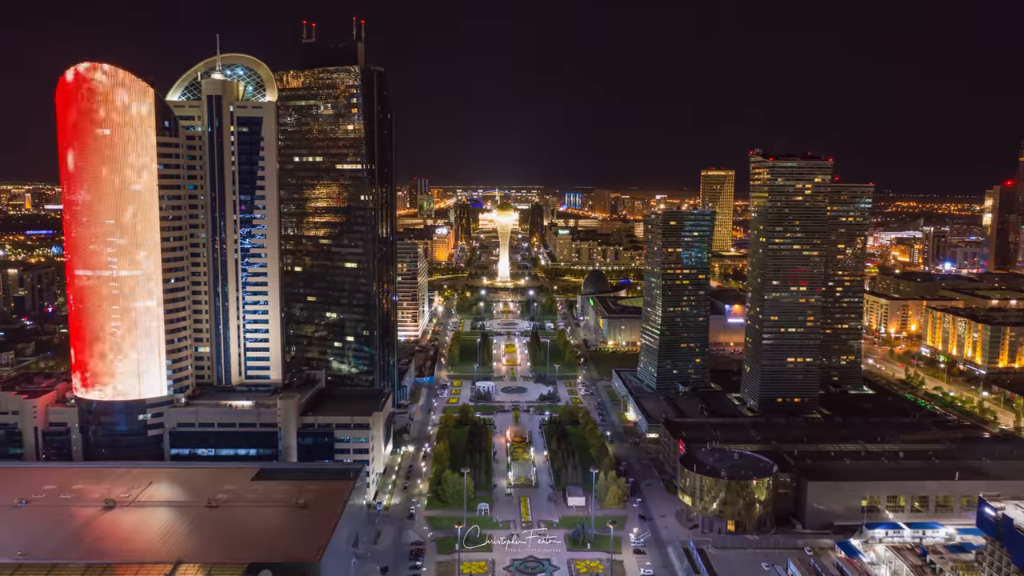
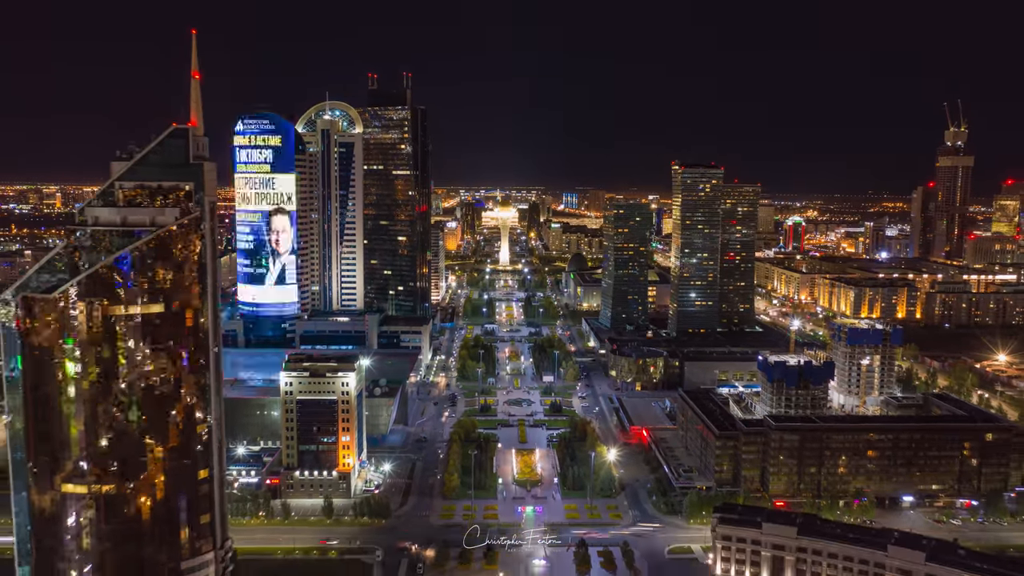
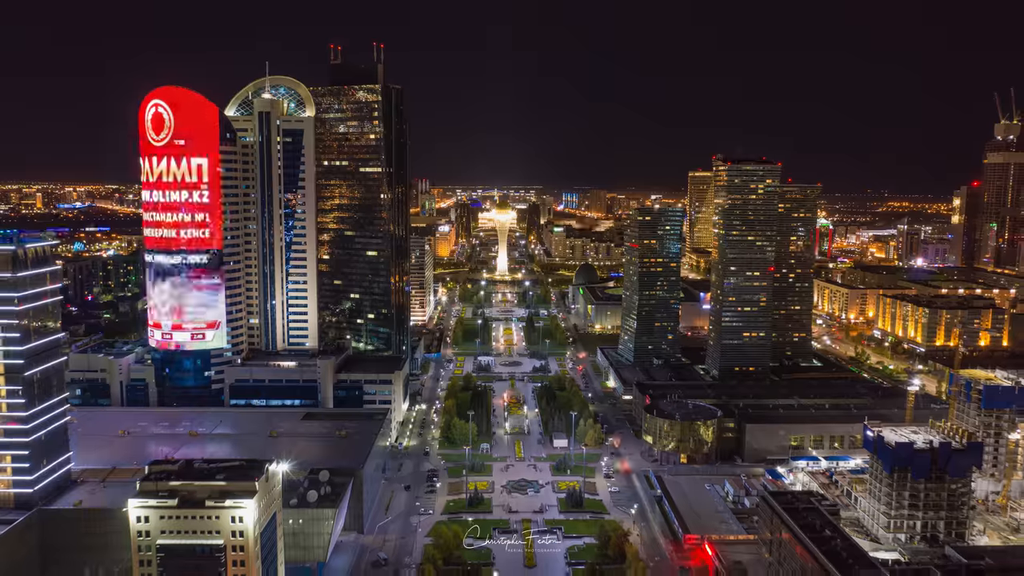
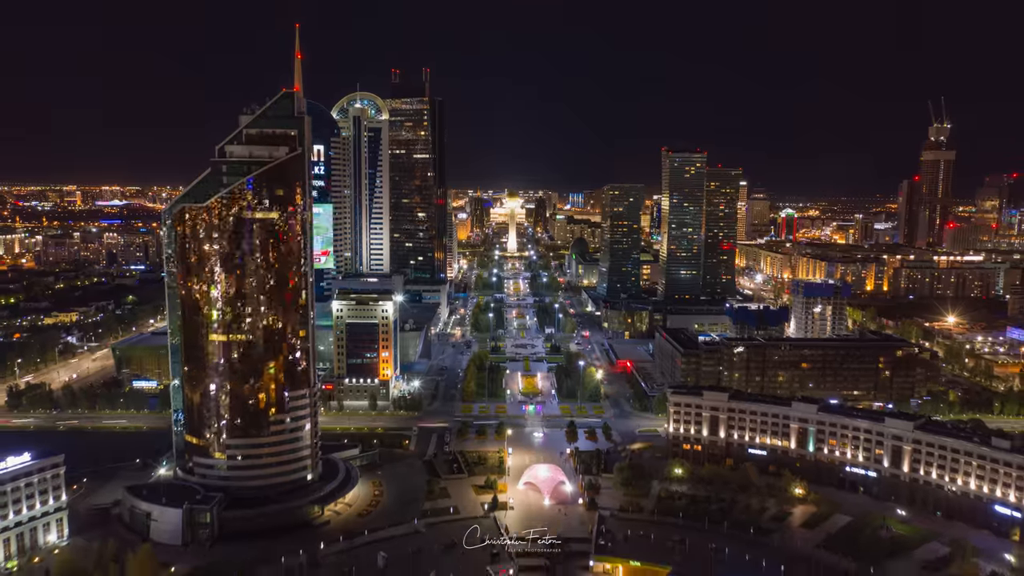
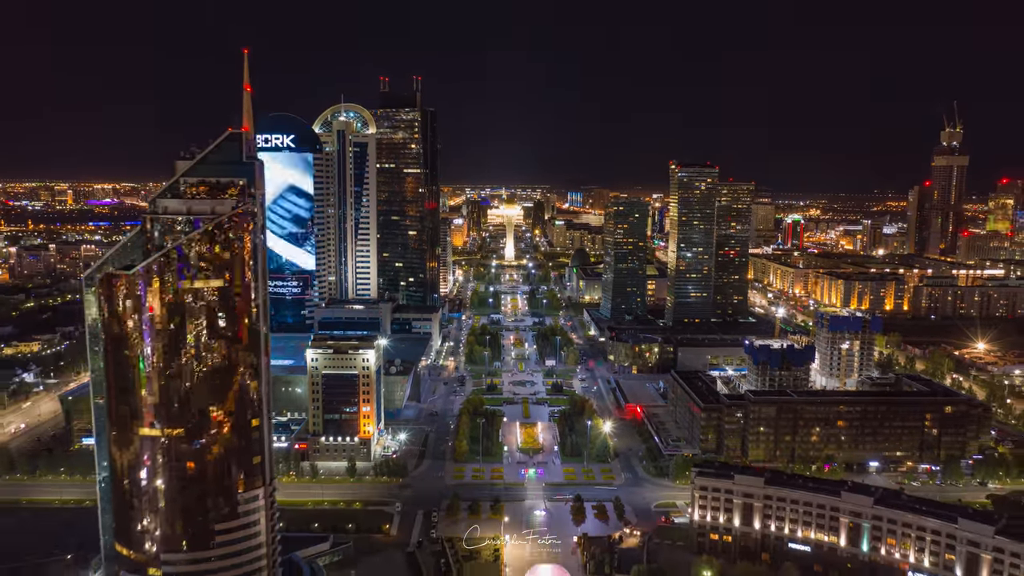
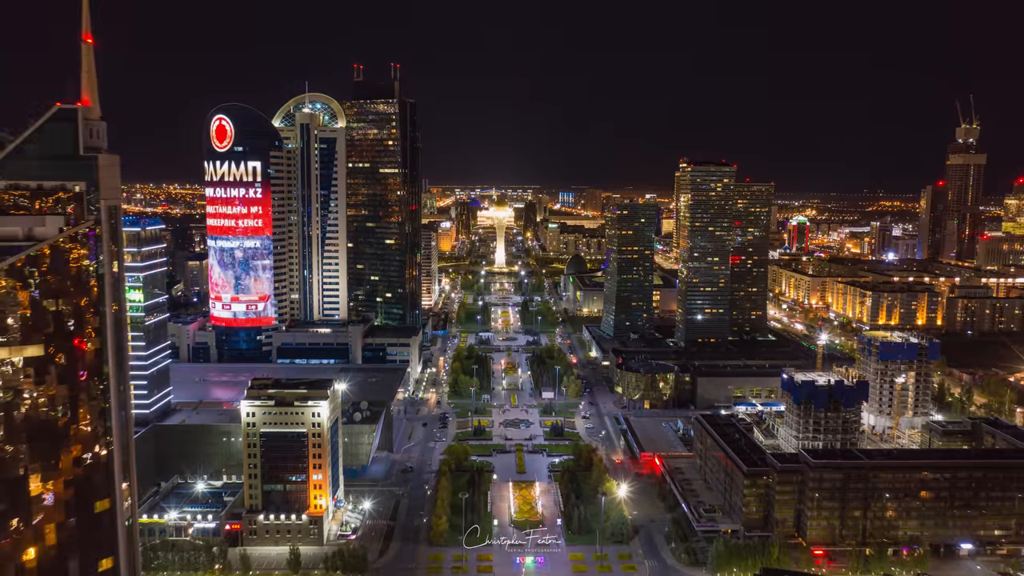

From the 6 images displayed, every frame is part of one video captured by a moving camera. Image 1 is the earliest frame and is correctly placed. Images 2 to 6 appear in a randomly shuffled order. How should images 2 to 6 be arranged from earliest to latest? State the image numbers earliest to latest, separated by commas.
3, 6, 2, 5, 4
